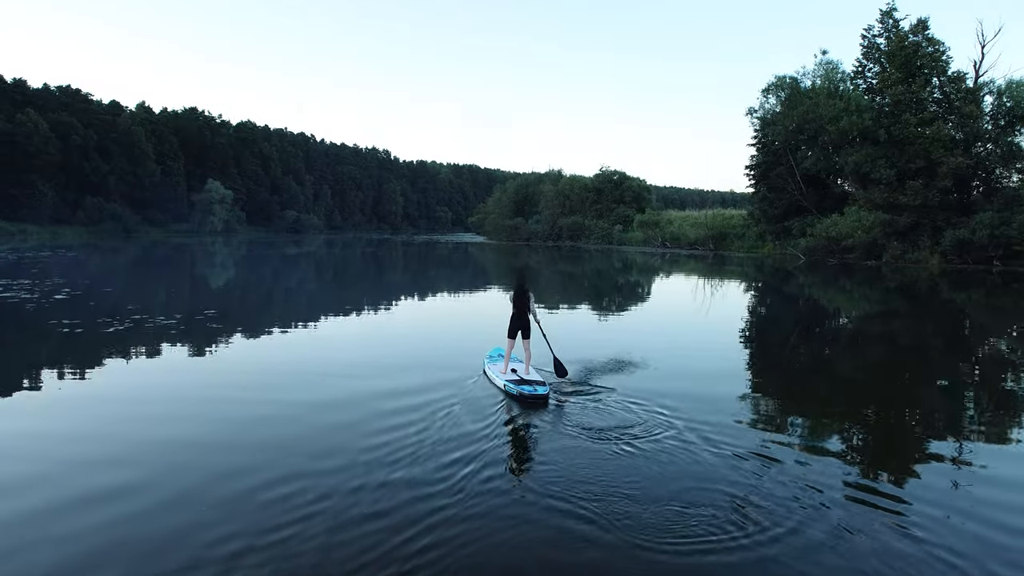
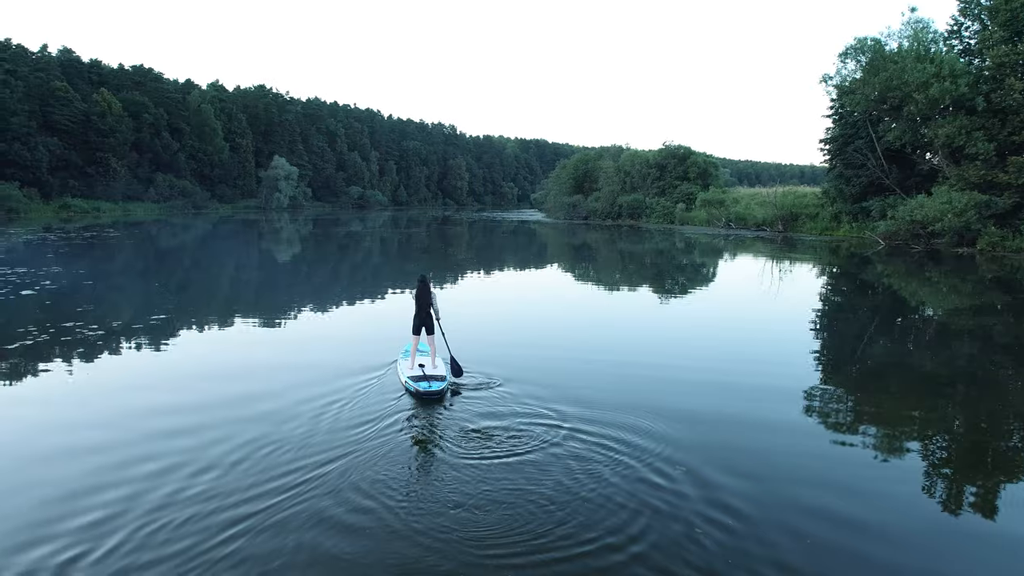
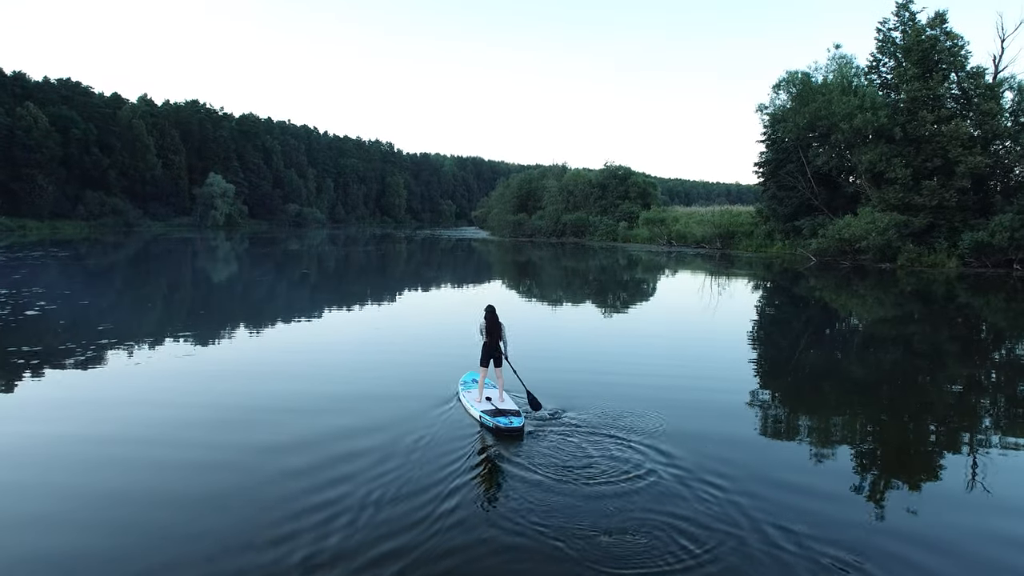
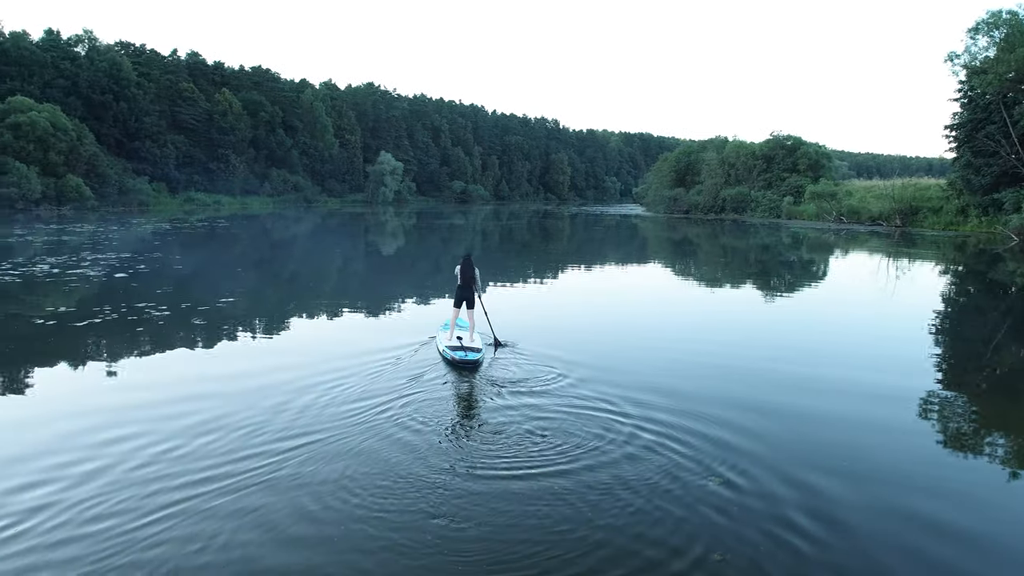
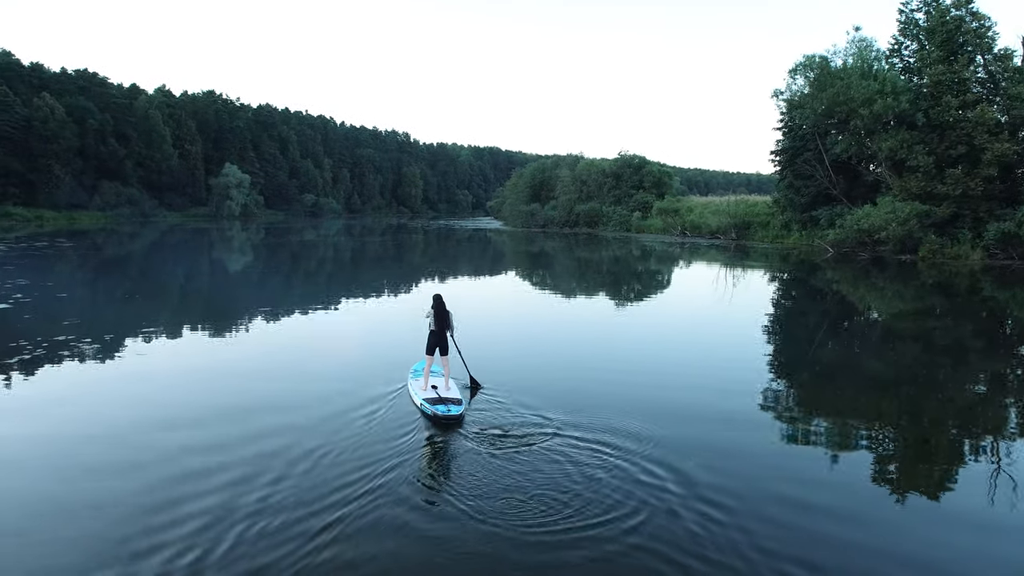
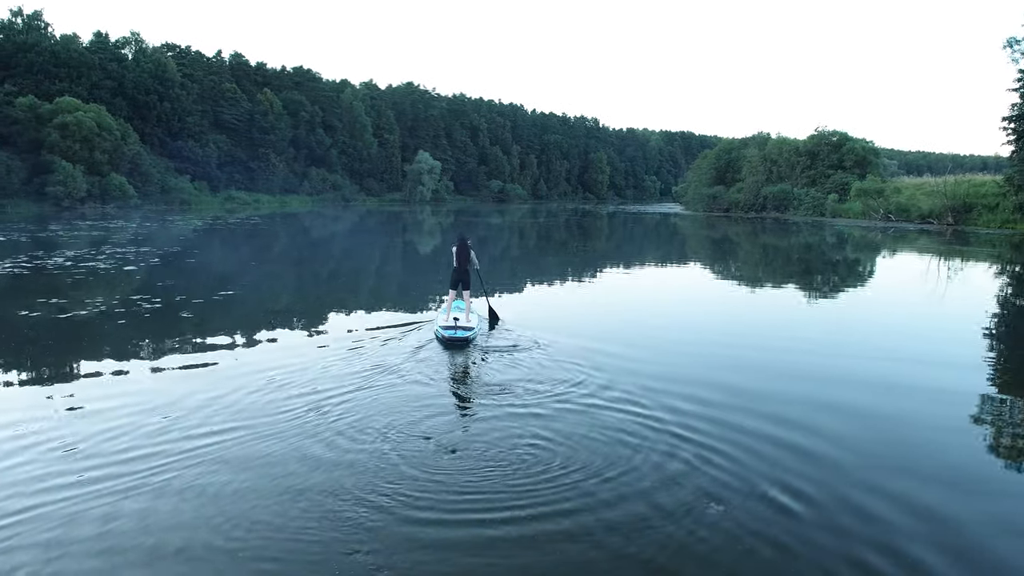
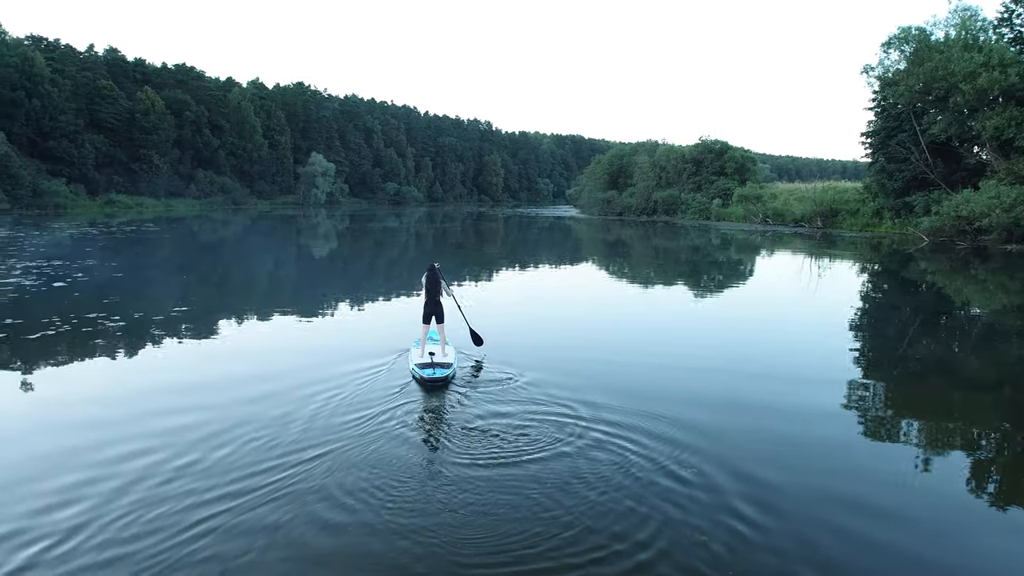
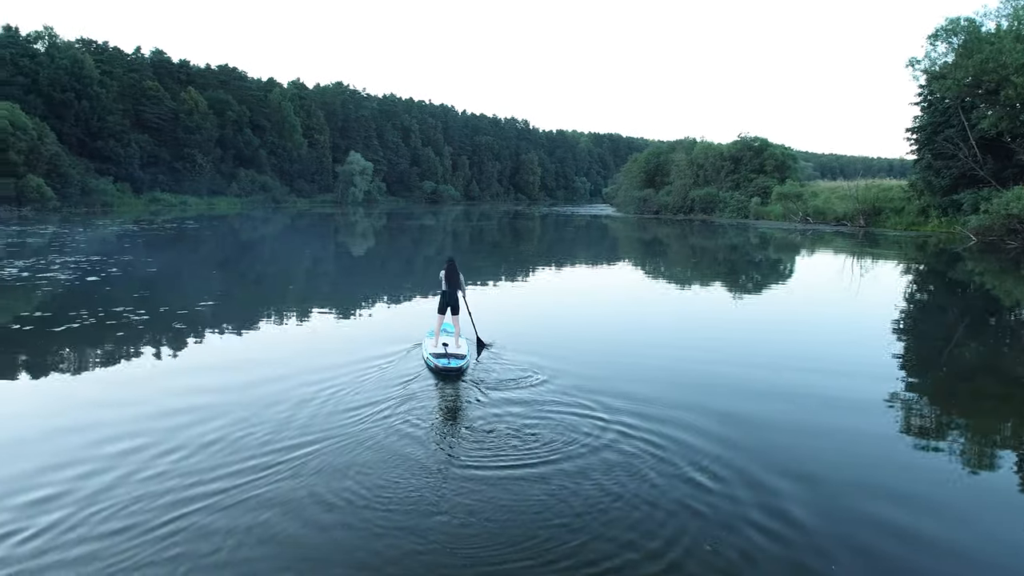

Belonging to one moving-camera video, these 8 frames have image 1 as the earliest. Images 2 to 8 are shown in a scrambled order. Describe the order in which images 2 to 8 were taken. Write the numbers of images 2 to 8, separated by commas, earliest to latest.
3, 5, 2, 7, 8, 4, 6
